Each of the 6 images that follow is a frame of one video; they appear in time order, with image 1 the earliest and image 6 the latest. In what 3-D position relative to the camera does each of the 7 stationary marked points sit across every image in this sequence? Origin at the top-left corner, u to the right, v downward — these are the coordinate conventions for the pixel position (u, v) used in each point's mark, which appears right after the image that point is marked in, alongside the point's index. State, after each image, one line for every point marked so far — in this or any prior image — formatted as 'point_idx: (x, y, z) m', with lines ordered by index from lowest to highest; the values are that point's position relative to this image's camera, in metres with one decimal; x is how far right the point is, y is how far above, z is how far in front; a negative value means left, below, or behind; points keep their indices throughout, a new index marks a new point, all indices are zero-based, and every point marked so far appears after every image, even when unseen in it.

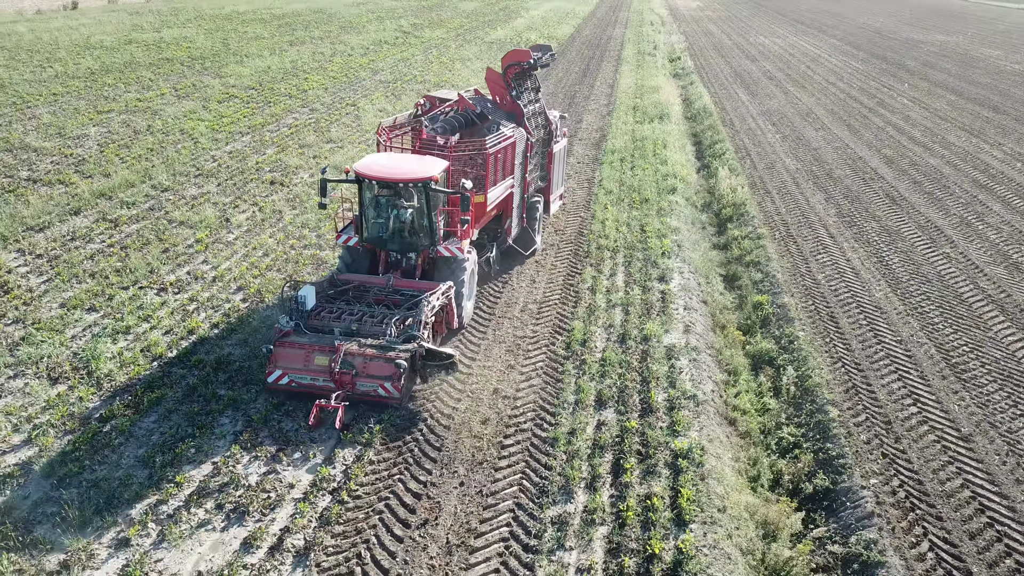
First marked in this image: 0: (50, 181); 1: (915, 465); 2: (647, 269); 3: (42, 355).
0: (-8.9, +2.1, +15.6) m
1: (+3.8, -1.7, +7.7) m
2: (+2.1, +0.3, +12.5) m
3: (-5.2, -0.7, +8.9) m
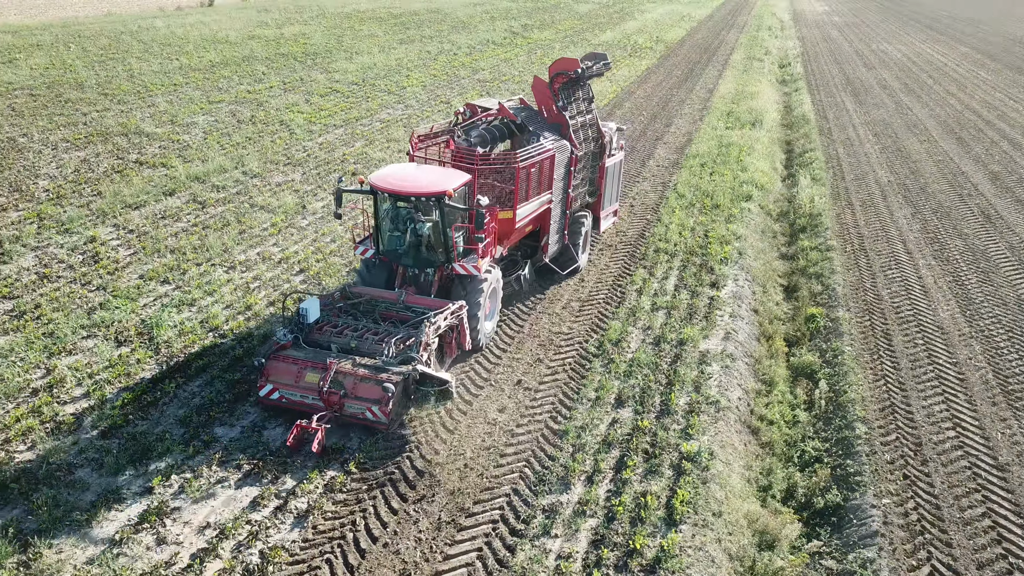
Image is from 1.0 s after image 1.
0: (-7.5, +2.6, +16.9) m
1: (+3.9, -1.9, +7.4) m
2: (+2.9, +0.2, +12.4) m
3: (-4.8, -0.4, +9.8) m
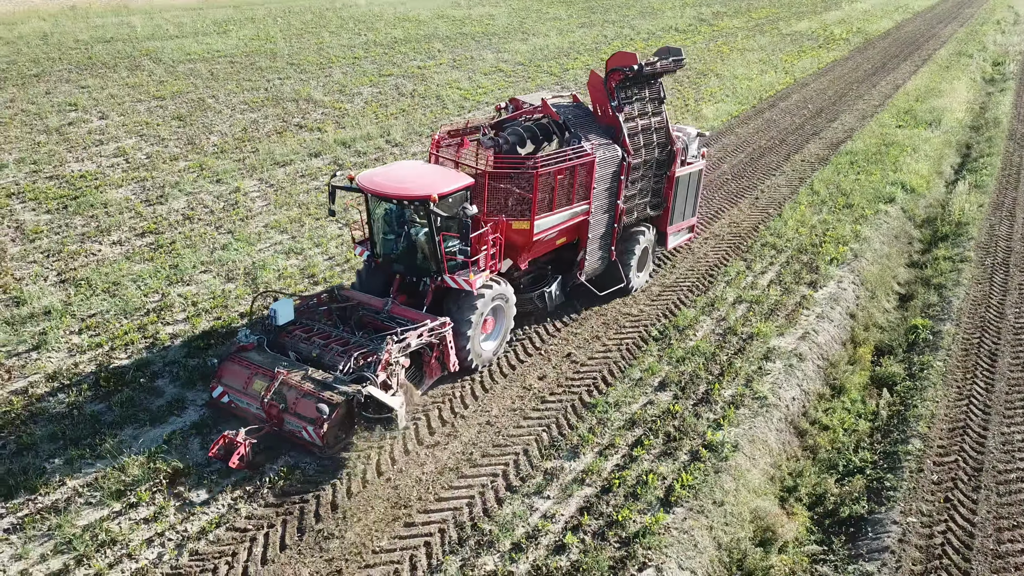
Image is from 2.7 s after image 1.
0: (-4.6, +3.7, +18.5) m
1: (+4.0, -2.0, +6.9) m
2: (+4.3, +0.2, +11.8) m
3: (-3.9, +0.4, +11.0) m
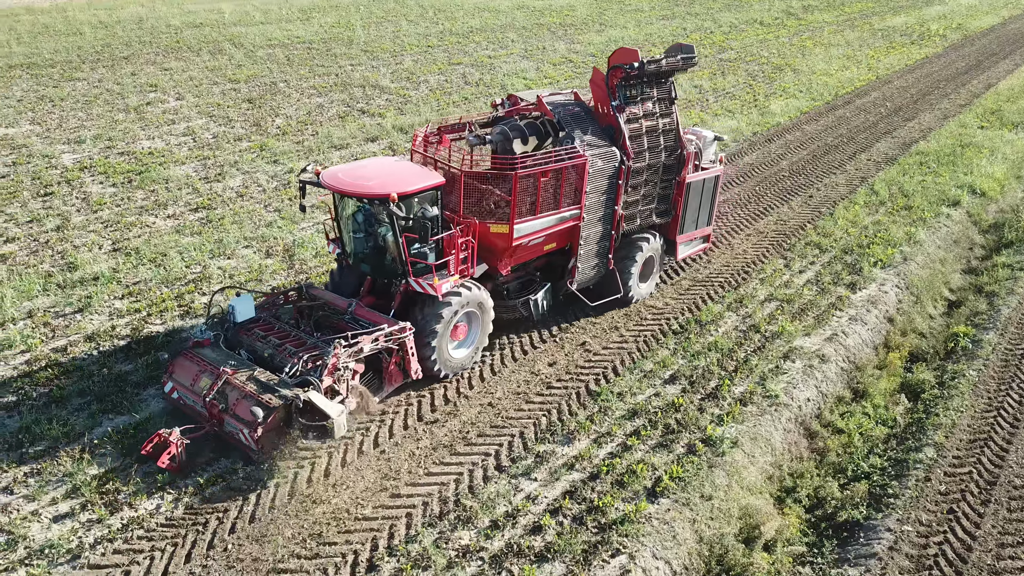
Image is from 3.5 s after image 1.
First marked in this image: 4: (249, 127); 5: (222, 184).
0: (-3.3, +4.1, +18.9) m
1: (+3.8, -2.0, +6.6) m
2: (+4.7, +0.2, +11.5) m
3: (-3.4, +0.7, +11.5) m
4: (-5.6, +3.4, +17.3) m
5: (-4.9, +1.7, +13.6) m
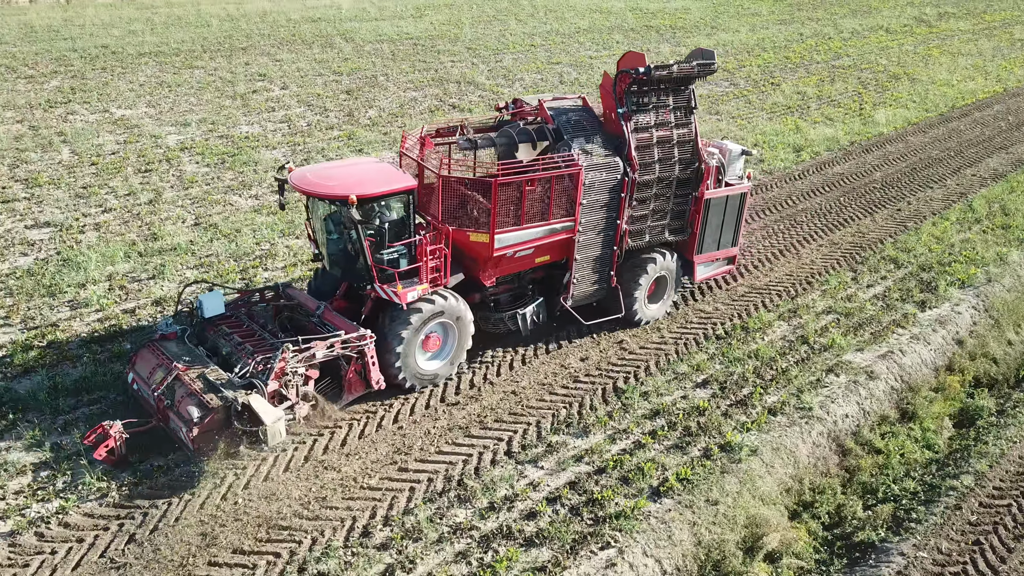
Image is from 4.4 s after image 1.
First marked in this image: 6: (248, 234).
0: (-1.2, +4.3, +19.4) m
1: (+3.8, -2.1, +6.2) m
2: (+5.5, 0.0, +10.9) m
3: (-2.5, +1.0, +12.0) m
4: (-3.8, +3.8, +18.0) m
5: (-3.7, +2.1, +14.3) m
6: (-3.7, +0.8, +11.3) m
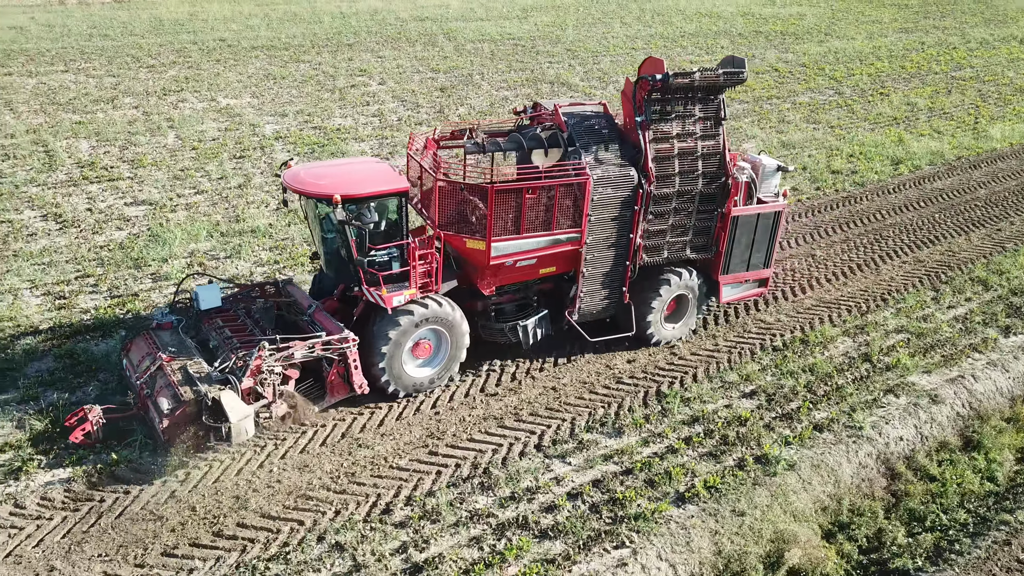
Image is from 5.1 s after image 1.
0: (+0.9, +4.3, +19.5) m
1: (+3.9, -2.3, +5.8) m
2: (+6.3, -0.3, +10.3) m
3: (-1.5, +1.2, +12.4) m
4: (-1.8, +4.0, +18.4) m
5: (-2.2, +2.3, +14.8) m
6: (-2.7, +1.0, +11.8) m
